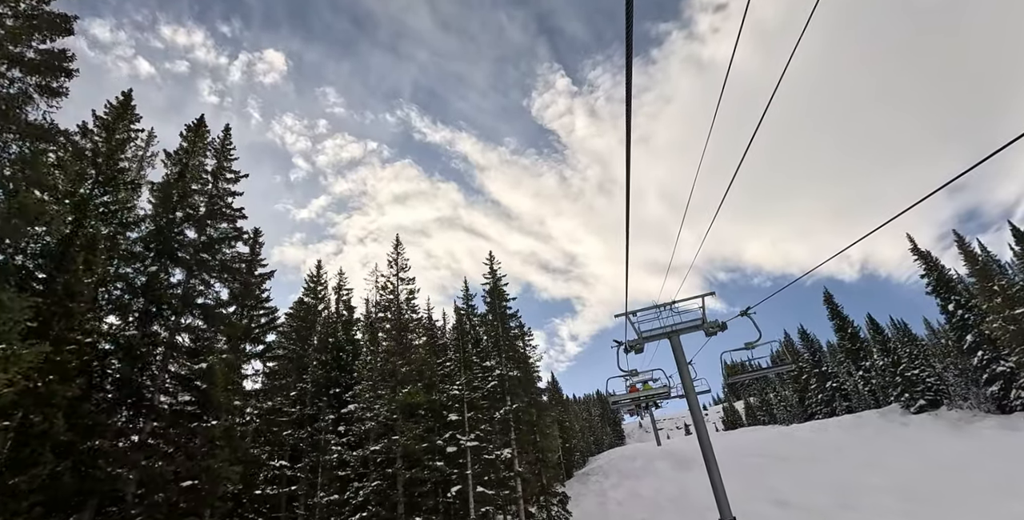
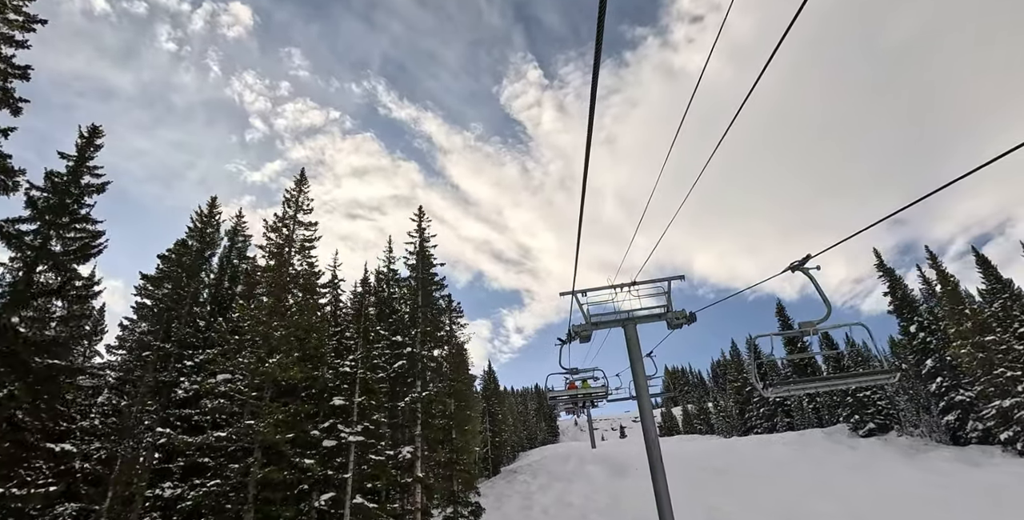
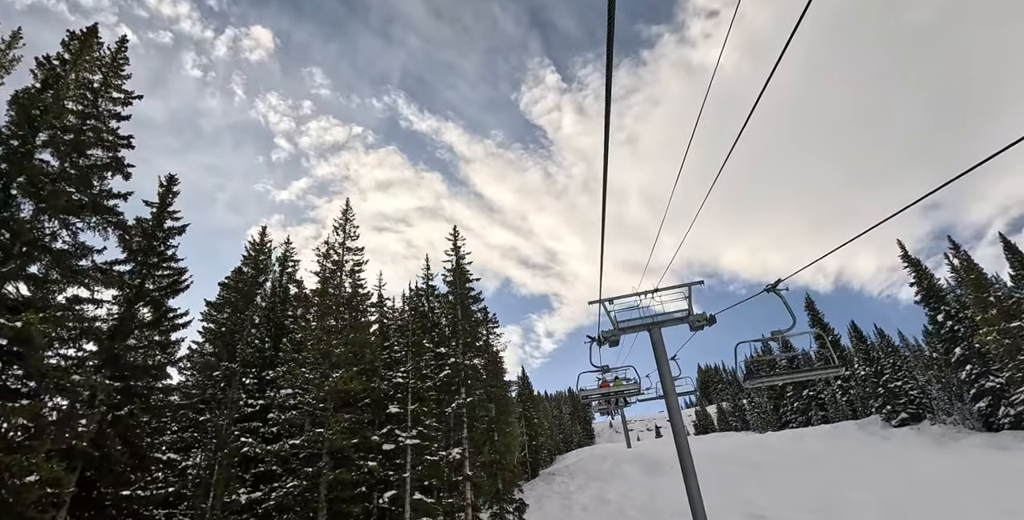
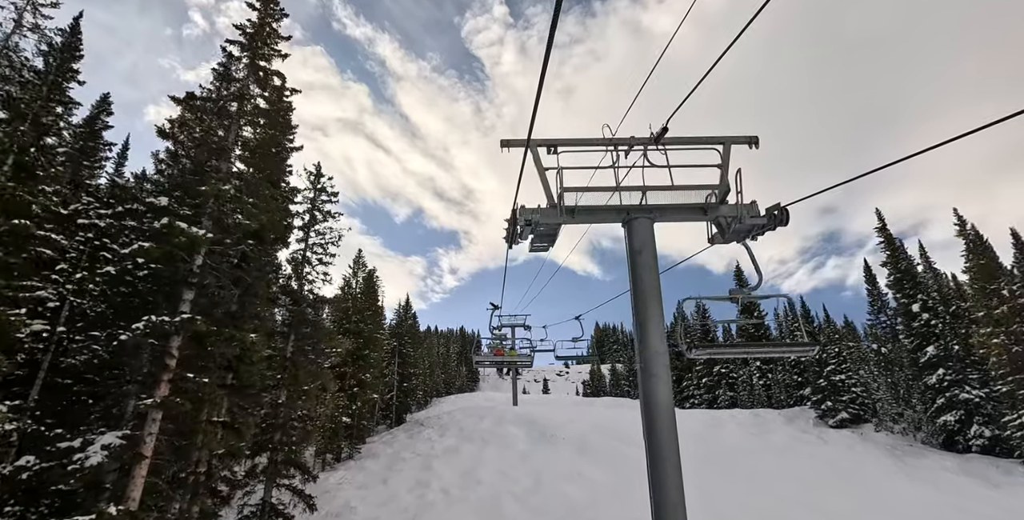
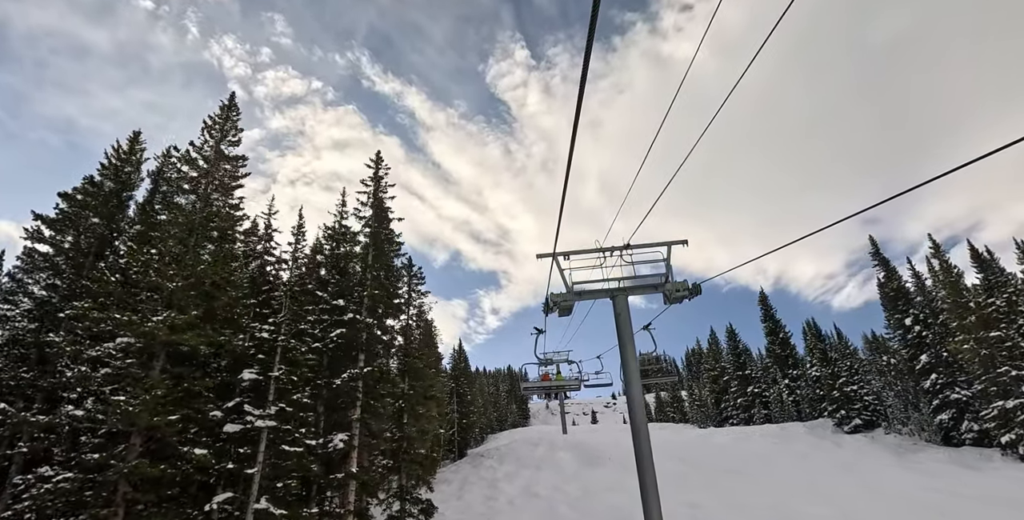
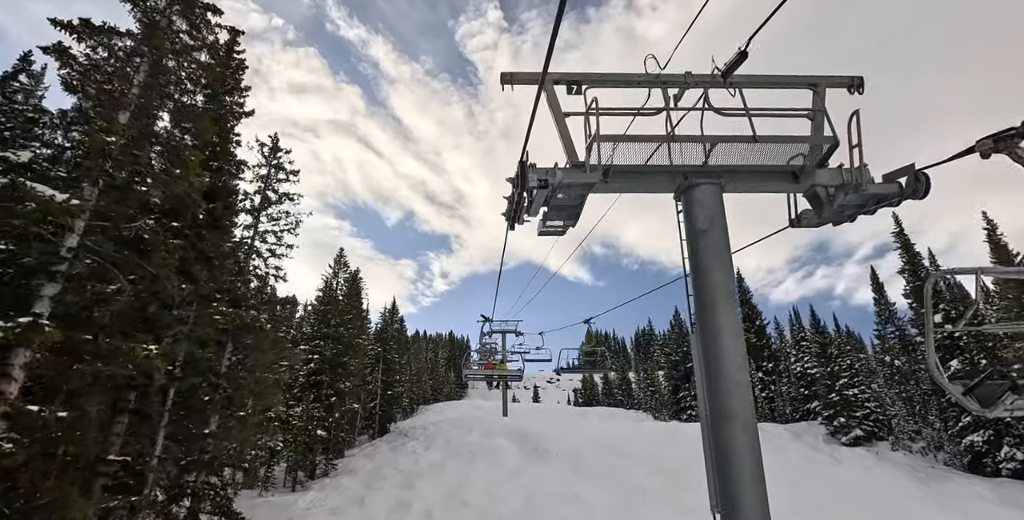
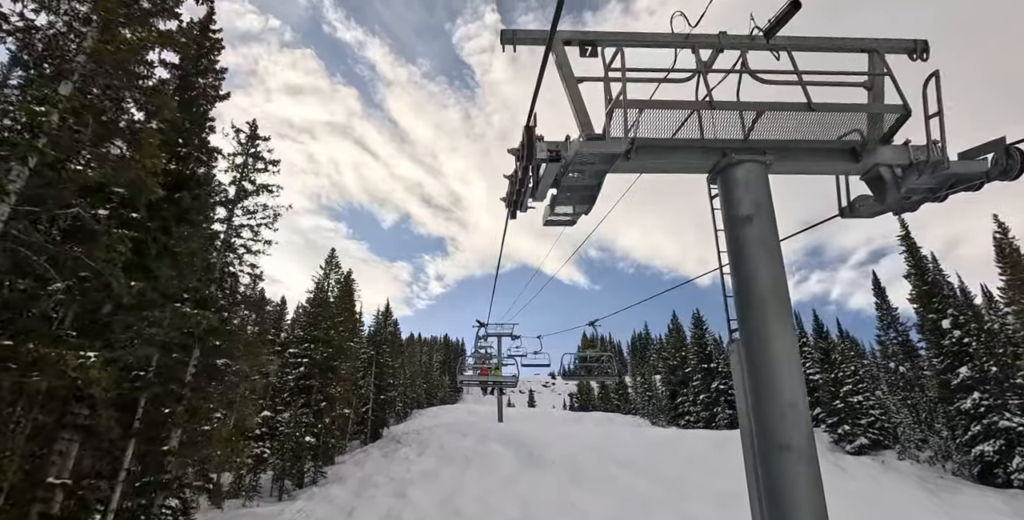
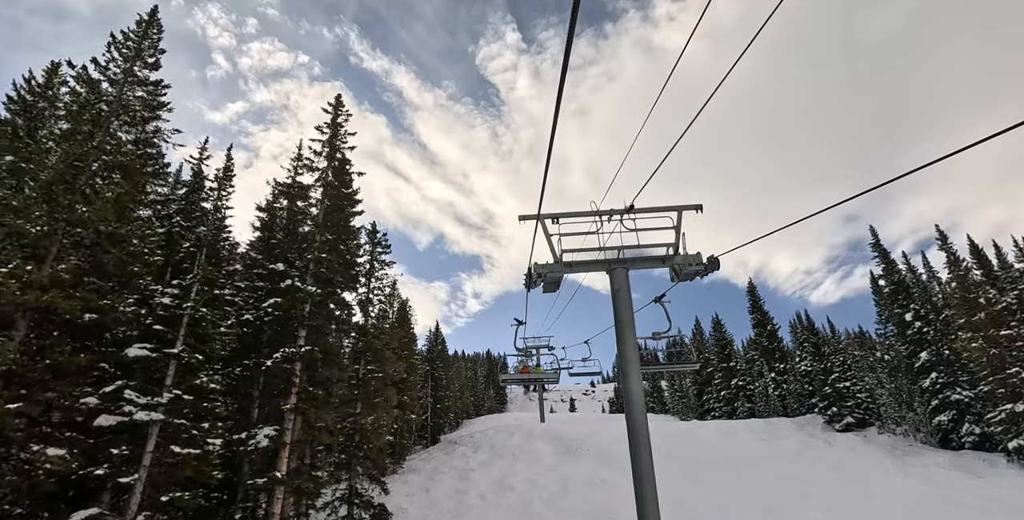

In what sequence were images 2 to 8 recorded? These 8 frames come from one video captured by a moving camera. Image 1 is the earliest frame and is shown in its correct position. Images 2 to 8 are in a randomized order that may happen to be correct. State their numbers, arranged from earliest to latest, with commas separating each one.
3, 2, 5, 8, 4, 6, 7
